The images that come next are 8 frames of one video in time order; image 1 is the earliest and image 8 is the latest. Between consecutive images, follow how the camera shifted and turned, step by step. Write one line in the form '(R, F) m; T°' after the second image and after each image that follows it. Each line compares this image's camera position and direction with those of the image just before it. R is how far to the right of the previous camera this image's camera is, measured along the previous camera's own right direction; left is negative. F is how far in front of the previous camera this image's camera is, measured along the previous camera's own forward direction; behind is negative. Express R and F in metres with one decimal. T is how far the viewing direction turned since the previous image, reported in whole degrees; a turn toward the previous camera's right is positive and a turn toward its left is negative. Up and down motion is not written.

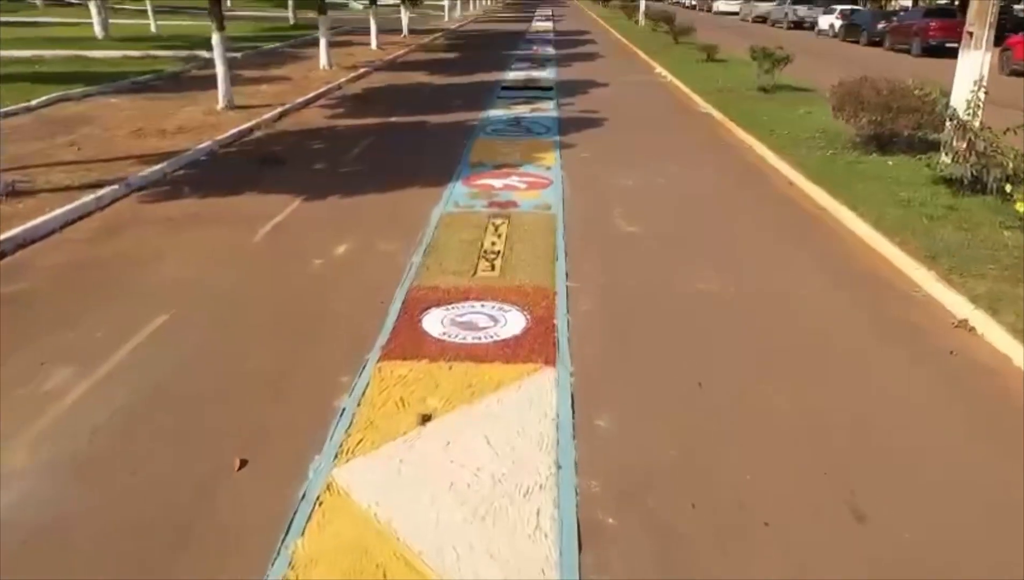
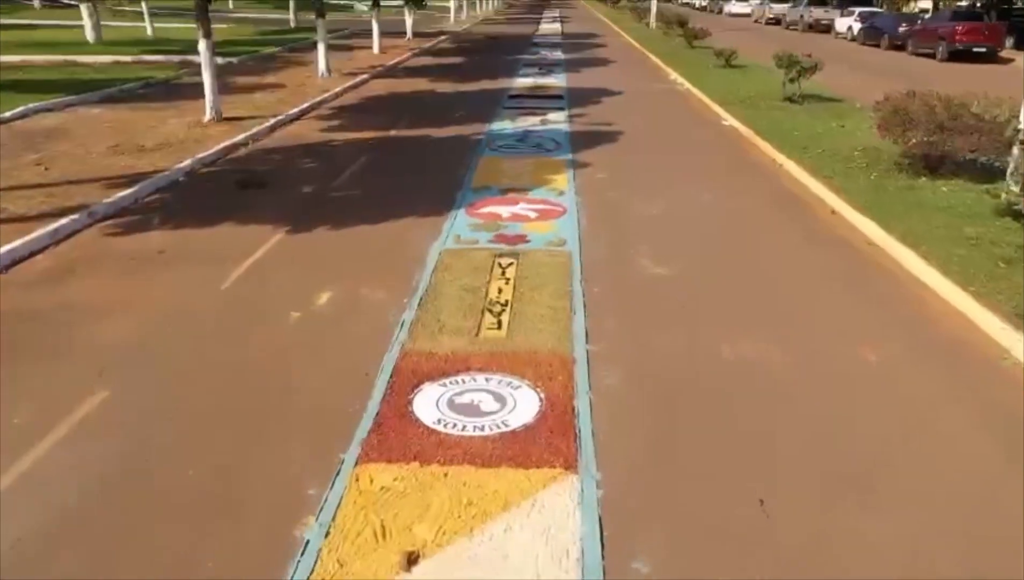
(0.0, +1.1) m; 0°
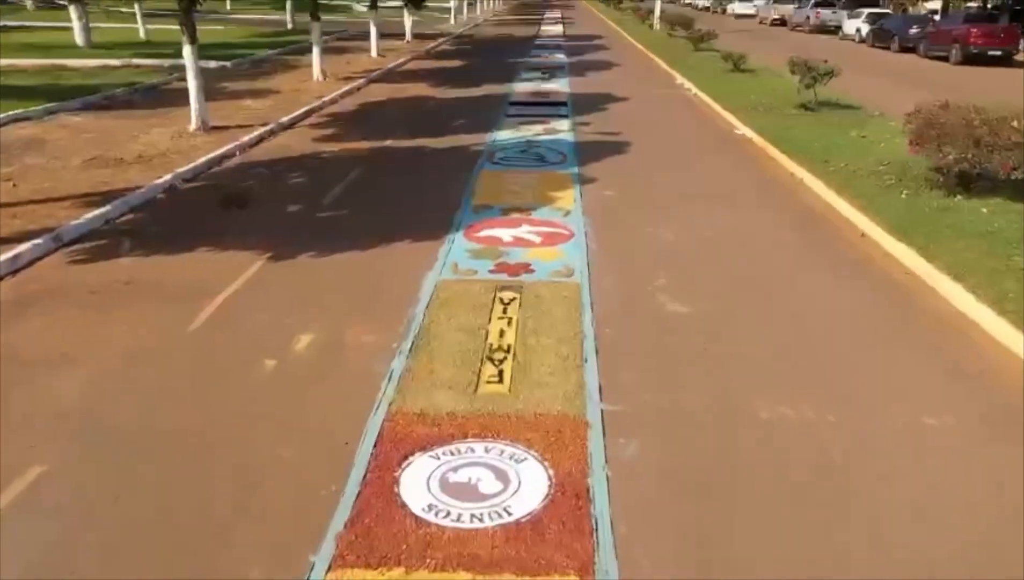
(0.0, +0.8) m; 0°
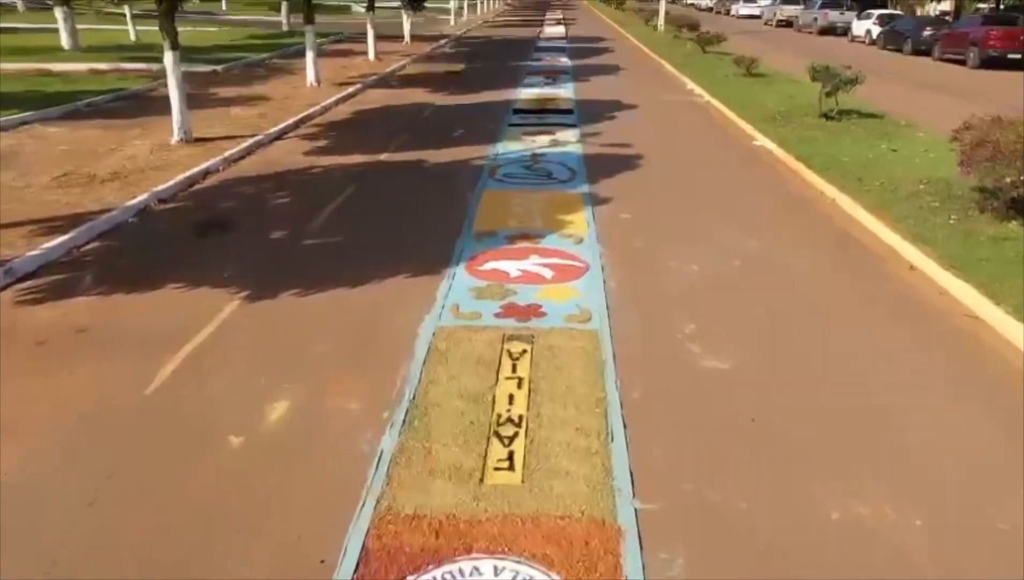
(-0.1, +0.9) m; 0°
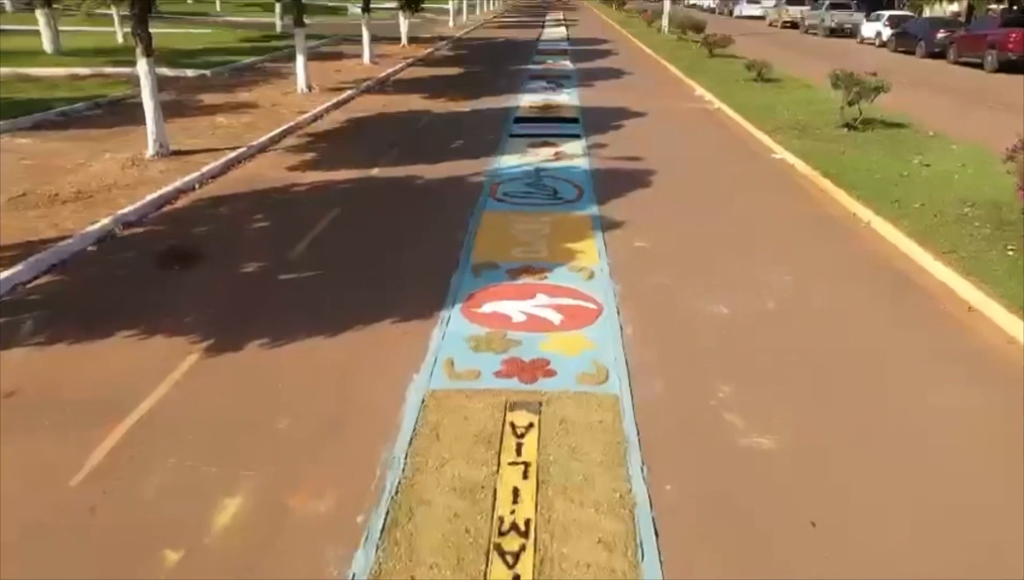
(0.0, +1.0) m; 0°
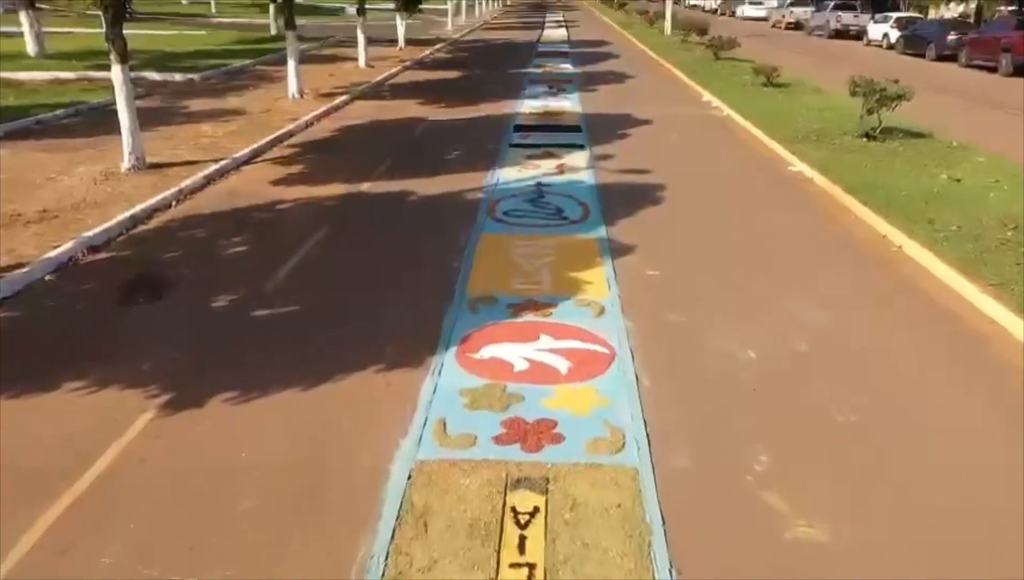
(0.0, +0.8) m; 0°
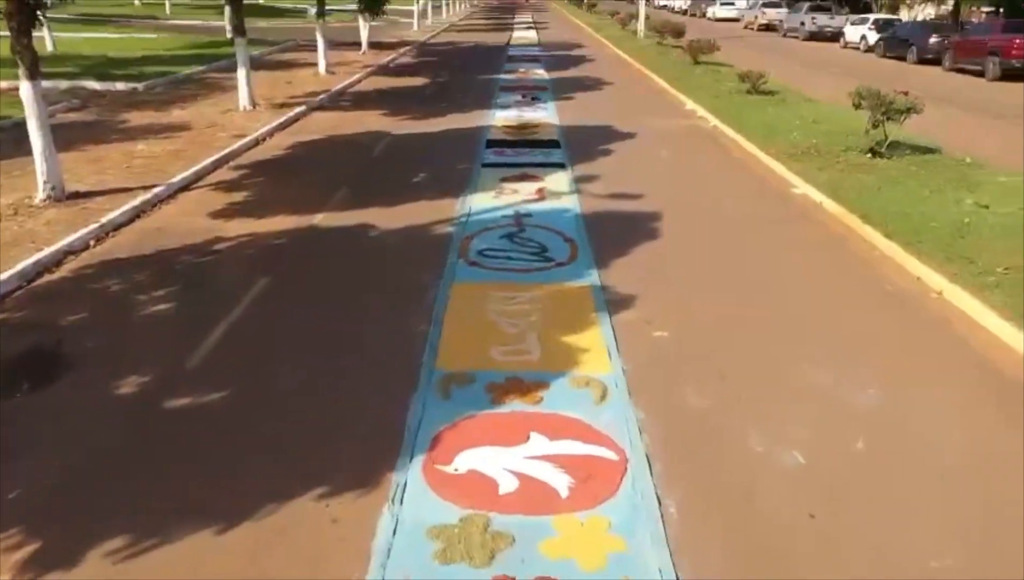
(-0.1, +1.4) m; +2°
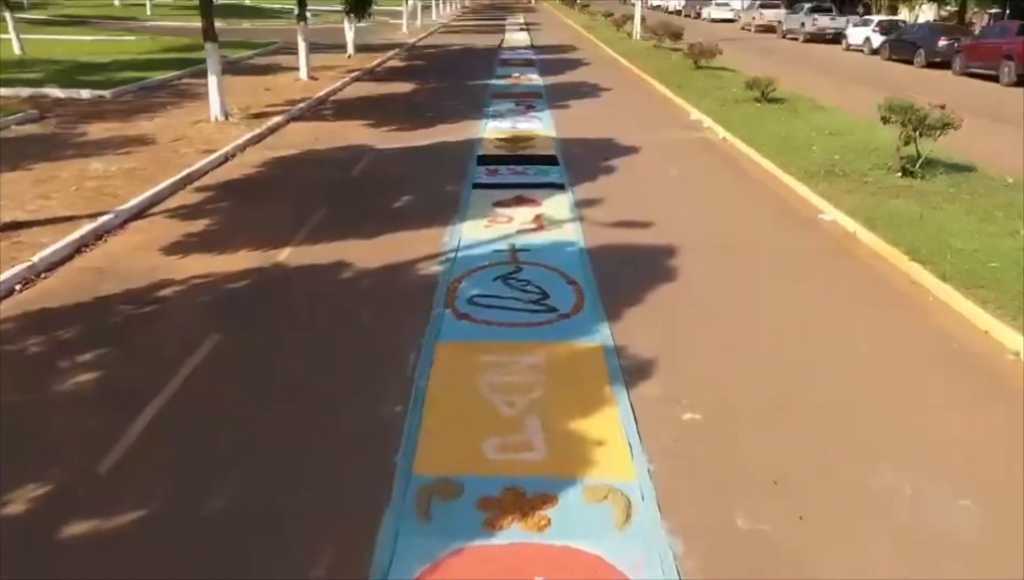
(0.0, +1.2) m; +1°
